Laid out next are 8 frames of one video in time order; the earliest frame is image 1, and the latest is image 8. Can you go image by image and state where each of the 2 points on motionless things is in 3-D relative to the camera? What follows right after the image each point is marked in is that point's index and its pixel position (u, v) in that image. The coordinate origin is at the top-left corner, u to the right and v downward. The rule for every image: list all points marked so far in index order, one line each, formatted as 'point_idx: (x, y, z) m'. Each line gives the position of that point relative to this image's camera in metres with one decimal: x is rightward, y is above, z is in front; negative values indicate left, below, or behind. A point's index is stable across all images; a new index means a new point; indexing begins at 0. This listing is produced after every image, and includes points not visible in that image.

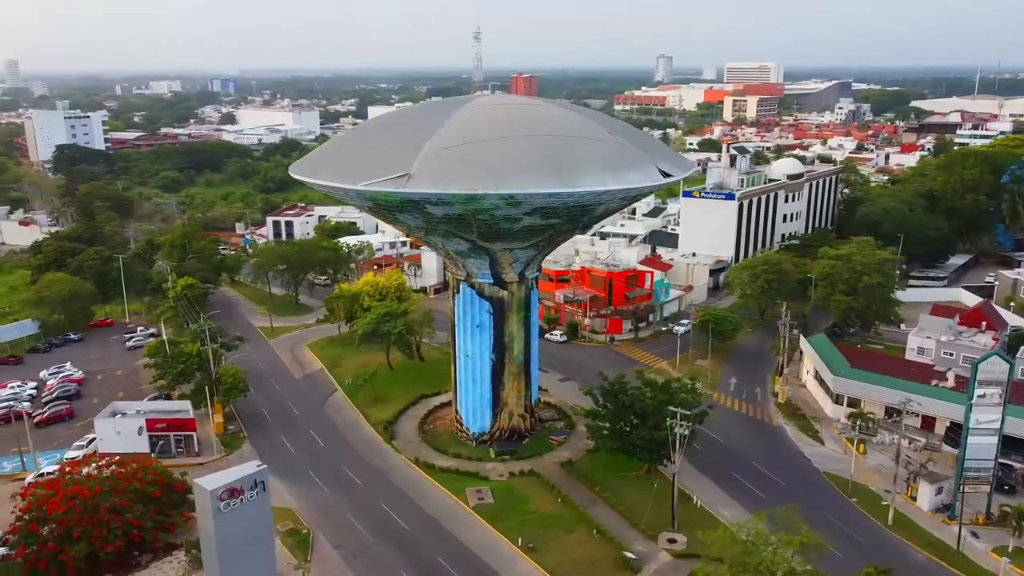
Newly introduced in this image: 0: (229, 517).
0: (-6.6, -5.3, +18.9) m
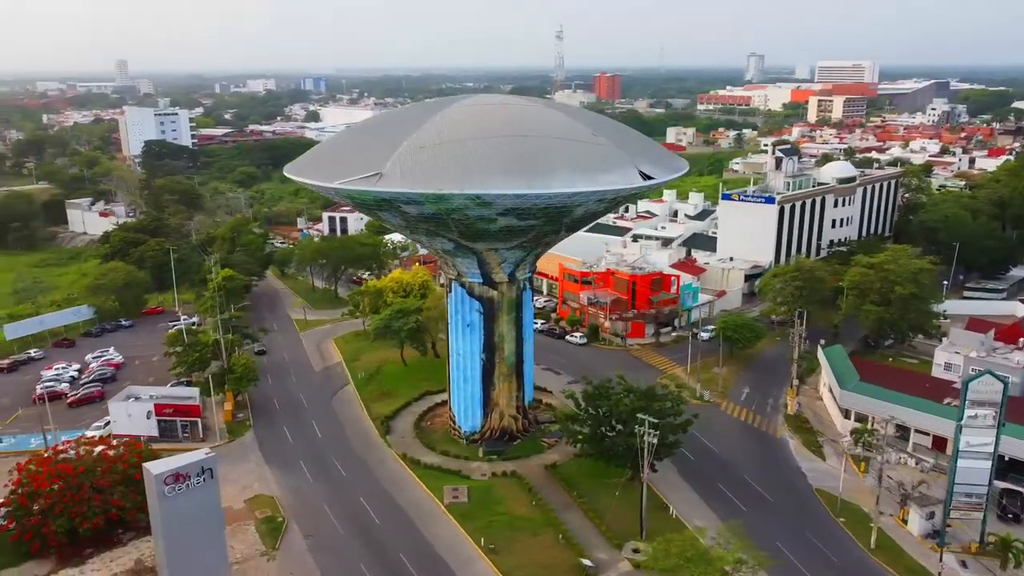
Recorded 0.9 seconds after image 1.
0: (-8.2, -5.1, +19.7) m
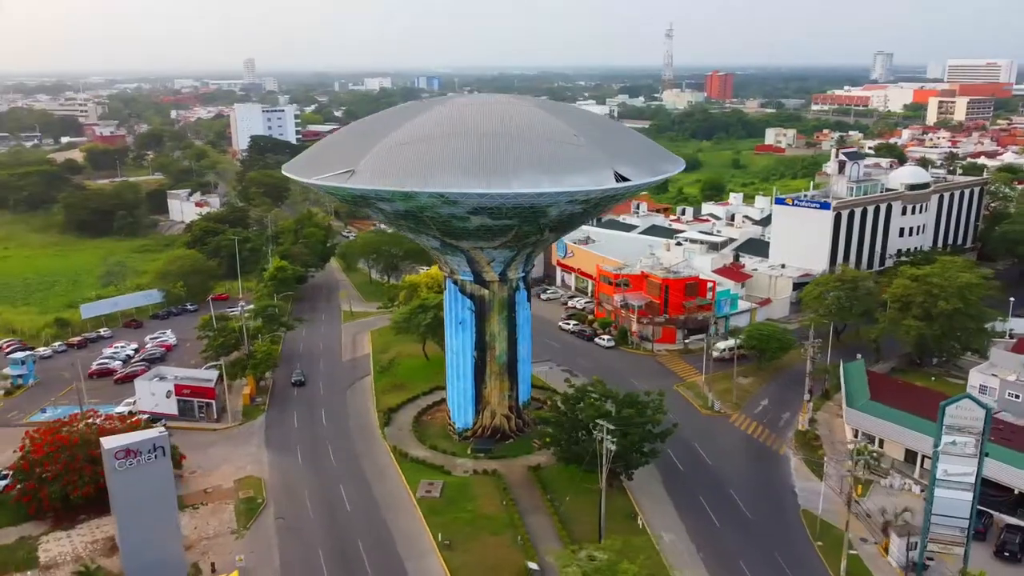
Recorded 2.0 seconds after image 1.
0: (-9.9, -4.8, +20.9) m
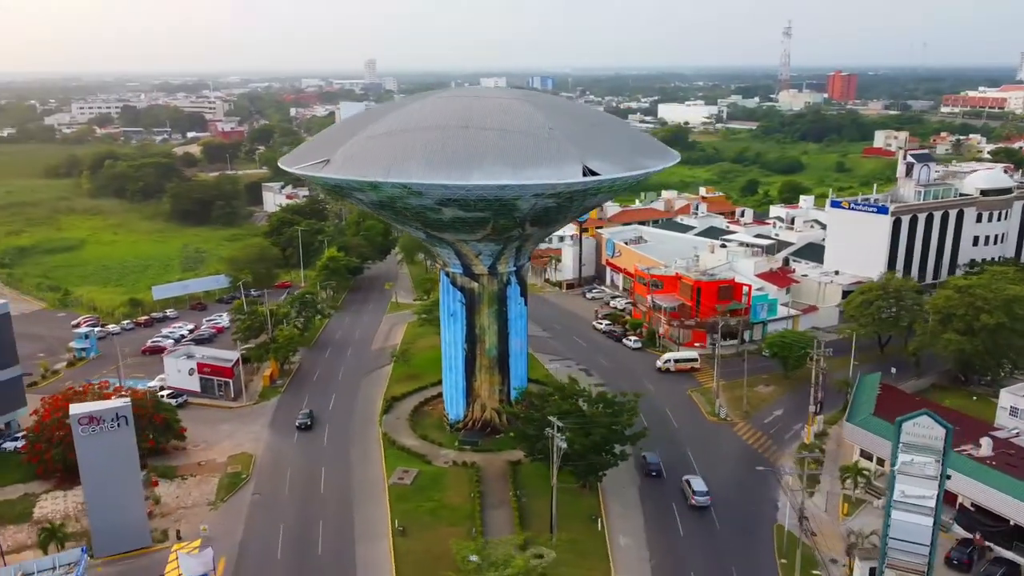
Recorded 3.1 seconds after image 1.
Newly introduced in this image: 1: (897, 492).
0: (-11.6, -4.2, +22.3) m
1: (+9.3, -4.9, +19.8) m
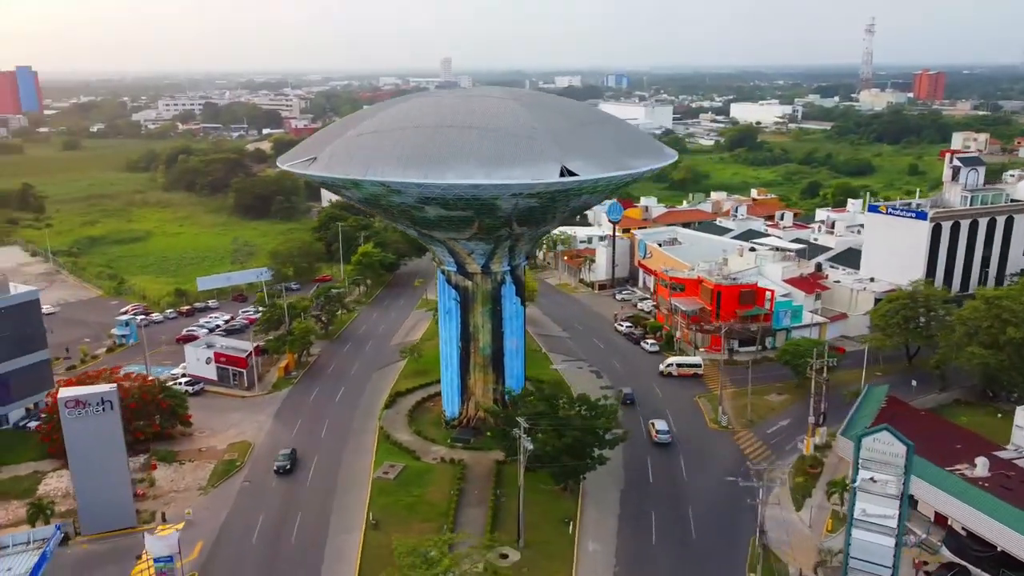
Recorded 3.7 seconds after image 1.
0: (-12.5, -3.9, +23.4) m
1: (+8.0, -5.1, +19.0) m
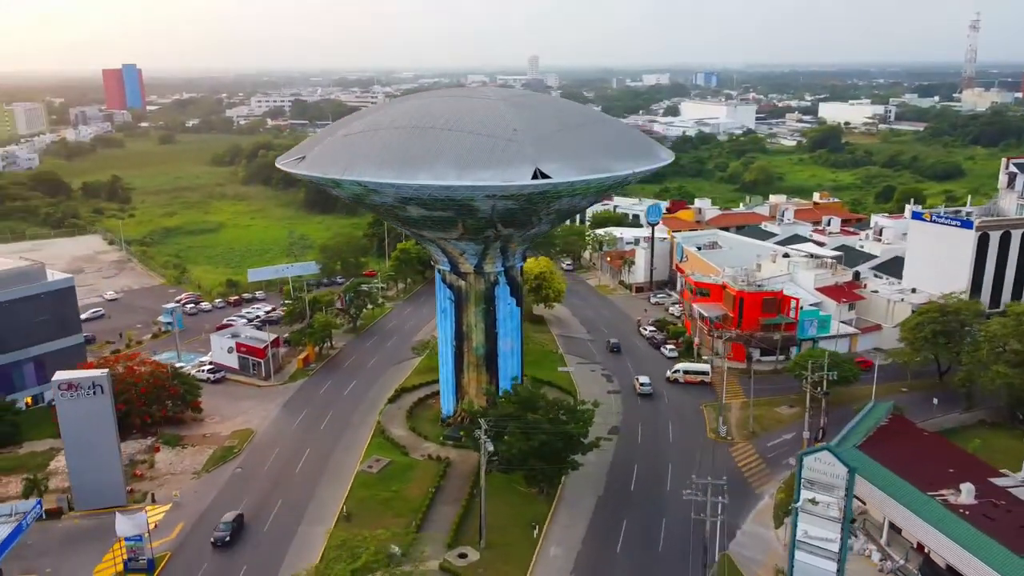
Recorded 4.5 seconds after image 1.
0: (-13.5, -3.5, +24.8) m
1: (+6.4, -5.4, +18.3) m
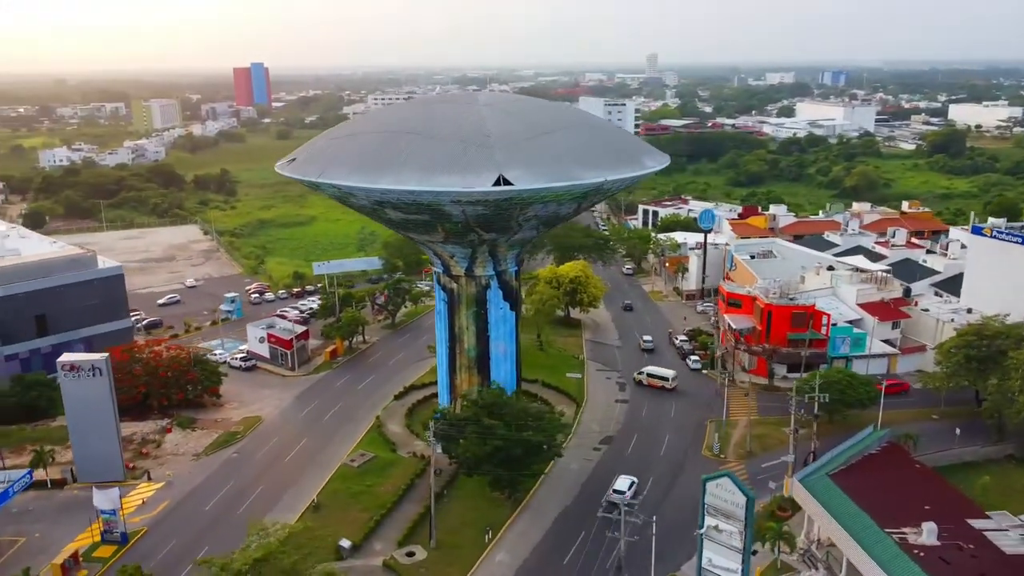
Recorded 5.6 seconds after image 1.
0: (-14.5, -3.2, +26.9) m
1: (+4.2, -5.8, +17.6) m
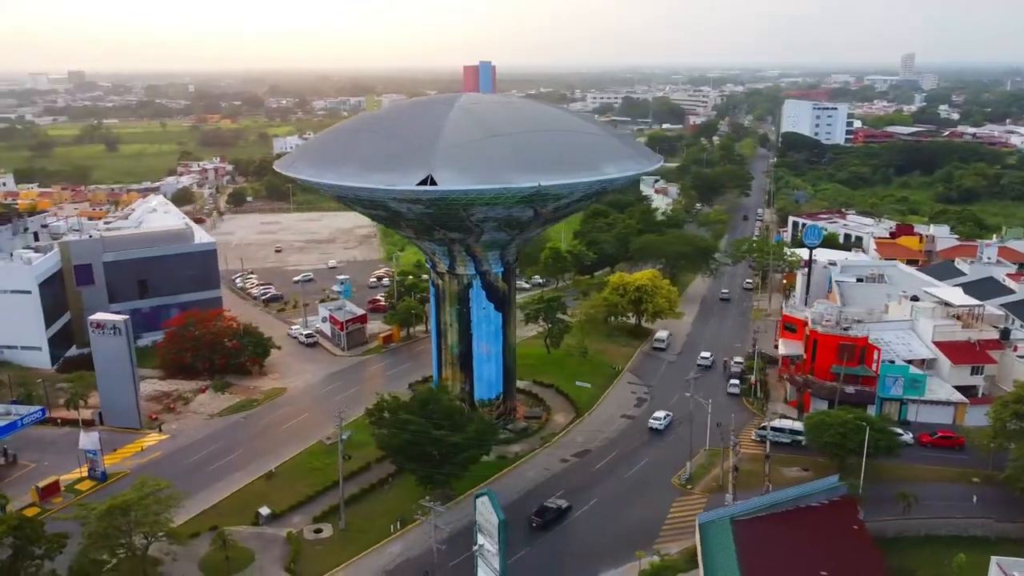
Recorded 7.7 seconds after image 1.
0: (-15.8, -2.0, +31.2) m
1: (-0.7, -6.0, +17.1) m
